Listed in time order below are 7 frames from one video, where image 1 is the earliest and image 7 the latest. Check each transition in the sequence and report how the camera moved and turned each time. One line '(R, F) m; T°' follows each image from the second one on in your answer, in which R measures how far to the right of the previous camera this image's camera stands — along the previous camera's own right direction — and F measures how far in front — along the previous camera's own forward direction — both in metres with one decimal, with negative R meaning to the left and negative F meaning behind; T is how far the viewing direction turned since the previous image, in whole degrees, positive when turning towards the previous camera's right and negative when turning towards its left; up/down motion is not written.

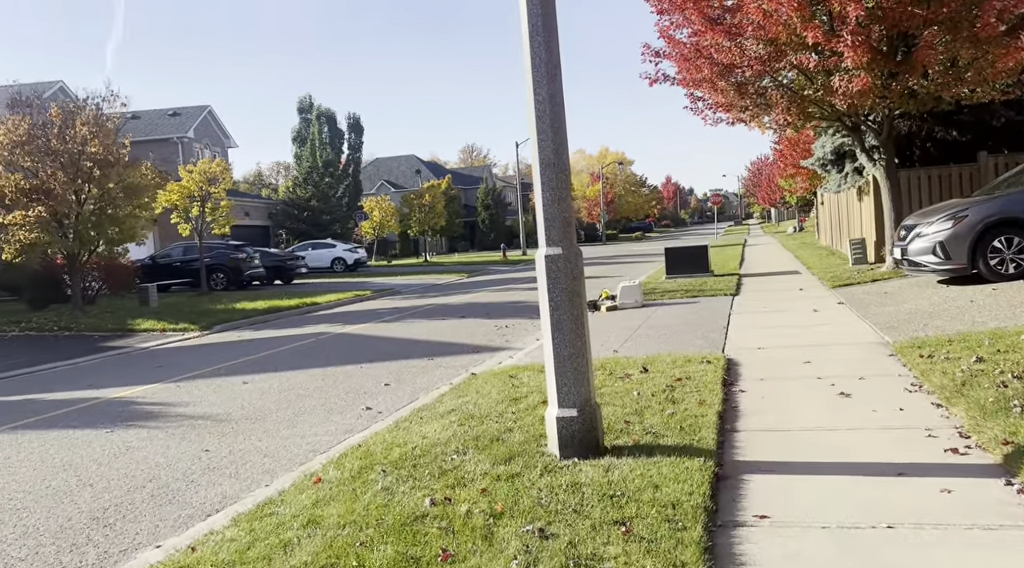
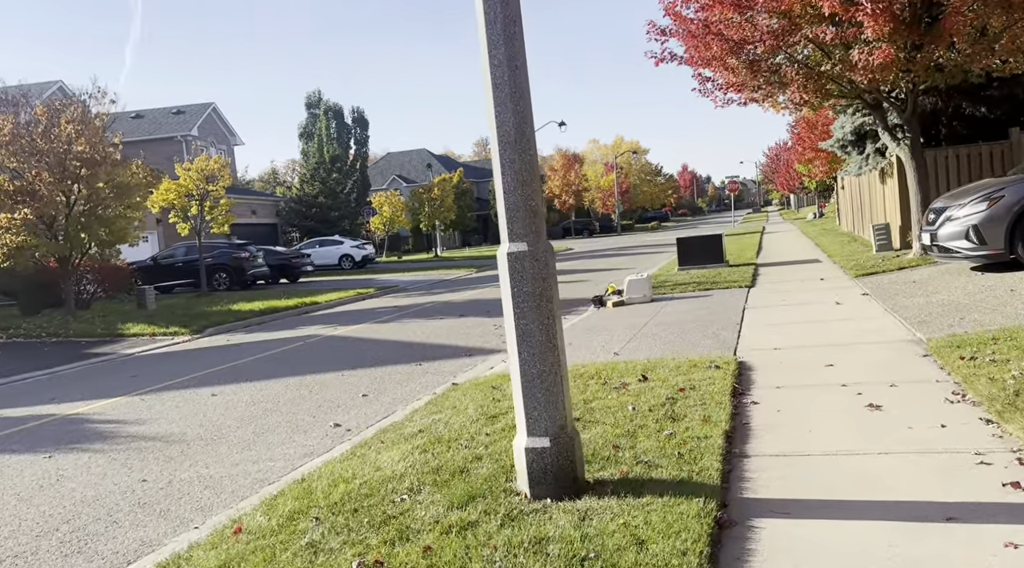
(+0.3, +1.0) m; -1°
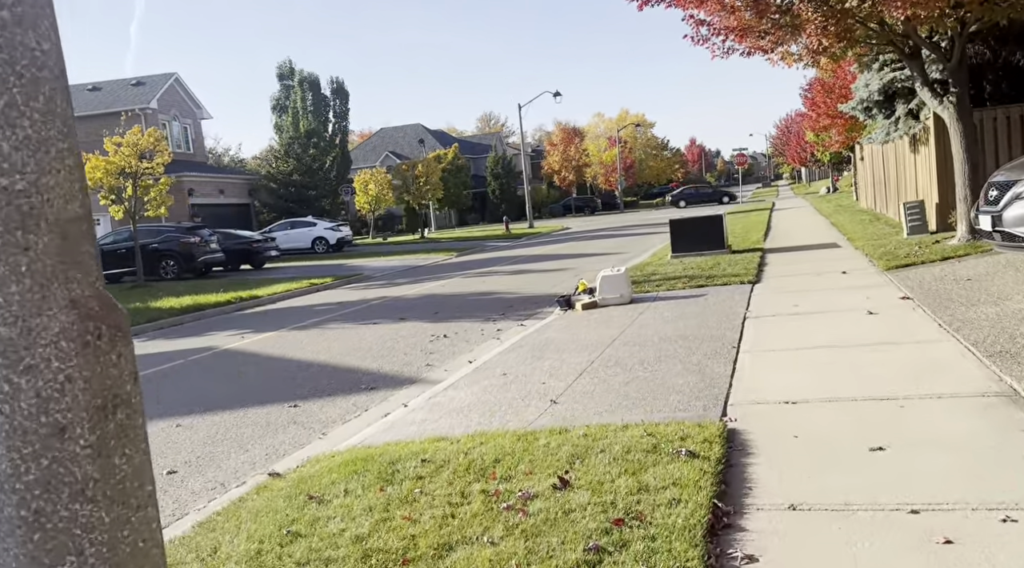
(+0.9, +3.2) m; -1°
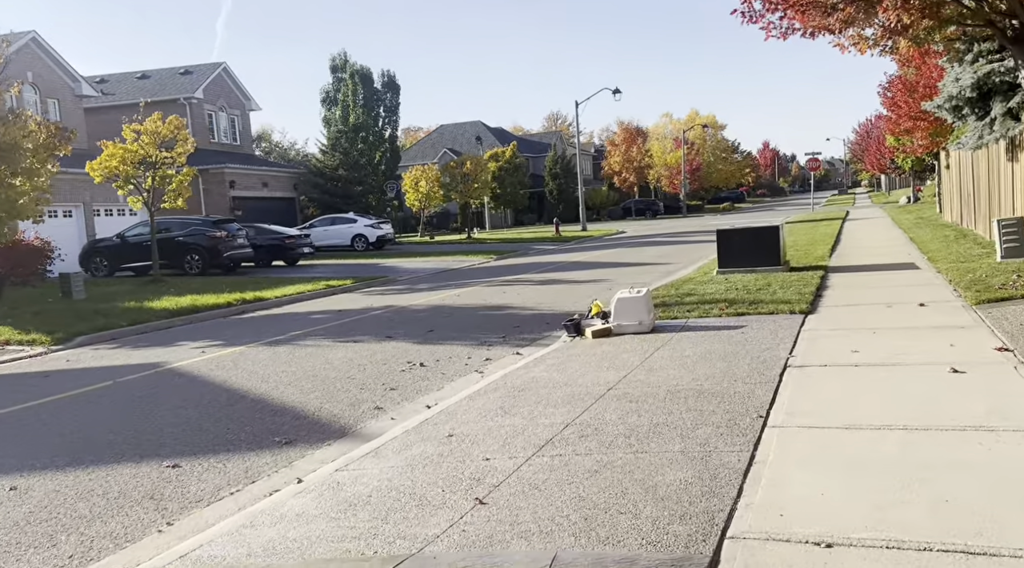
(+0.7, +2.1) m; -4°
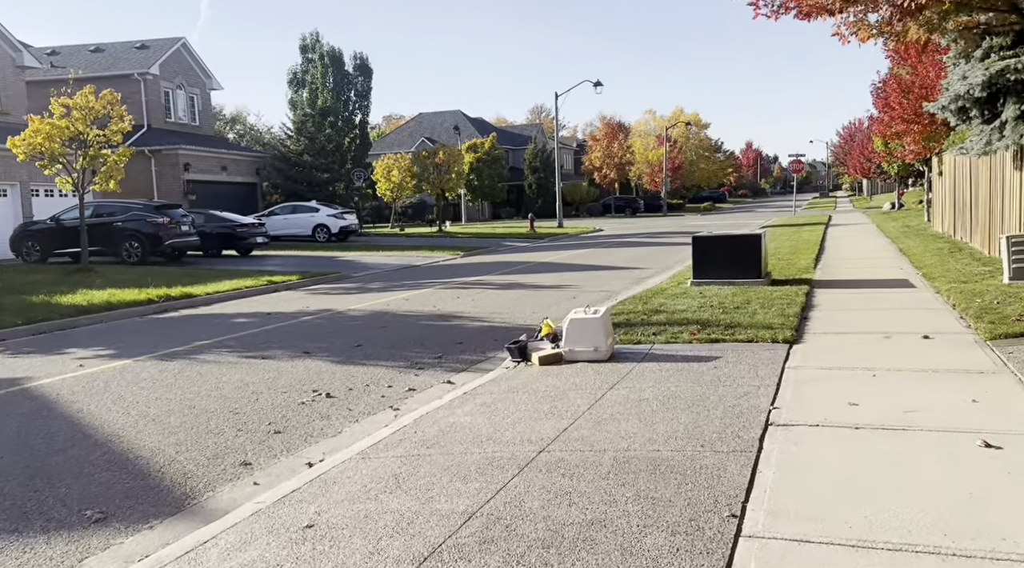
(+0.4, +1.7) m; +1°
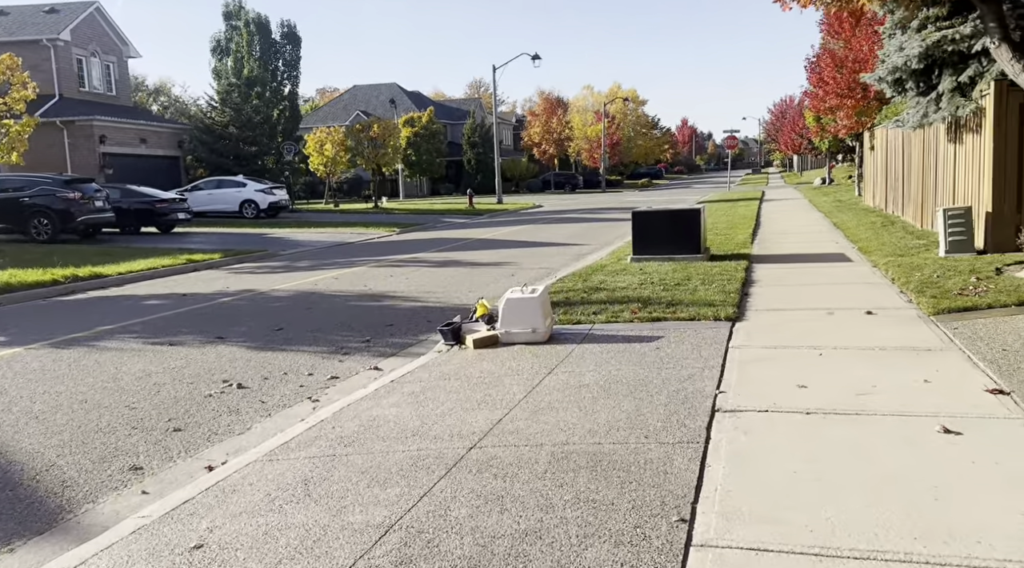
(+0.1, +0.6) m; +4°
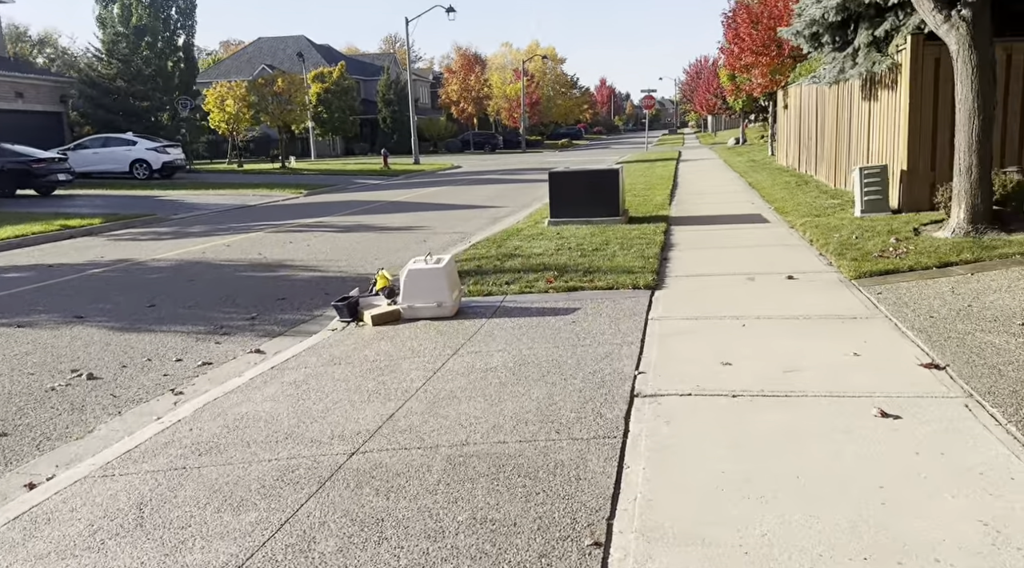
(+0.2, +0.8) m; +5°
